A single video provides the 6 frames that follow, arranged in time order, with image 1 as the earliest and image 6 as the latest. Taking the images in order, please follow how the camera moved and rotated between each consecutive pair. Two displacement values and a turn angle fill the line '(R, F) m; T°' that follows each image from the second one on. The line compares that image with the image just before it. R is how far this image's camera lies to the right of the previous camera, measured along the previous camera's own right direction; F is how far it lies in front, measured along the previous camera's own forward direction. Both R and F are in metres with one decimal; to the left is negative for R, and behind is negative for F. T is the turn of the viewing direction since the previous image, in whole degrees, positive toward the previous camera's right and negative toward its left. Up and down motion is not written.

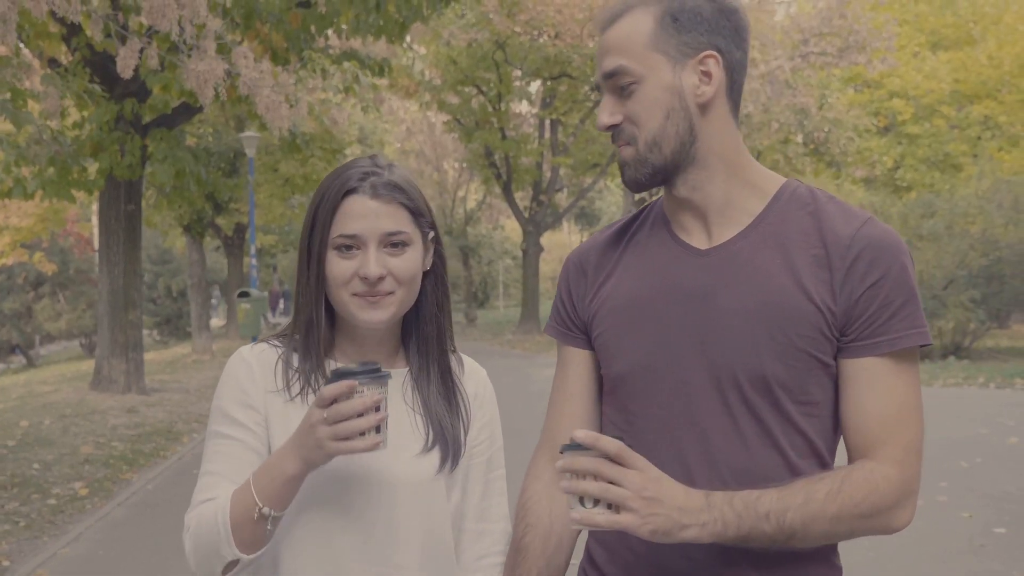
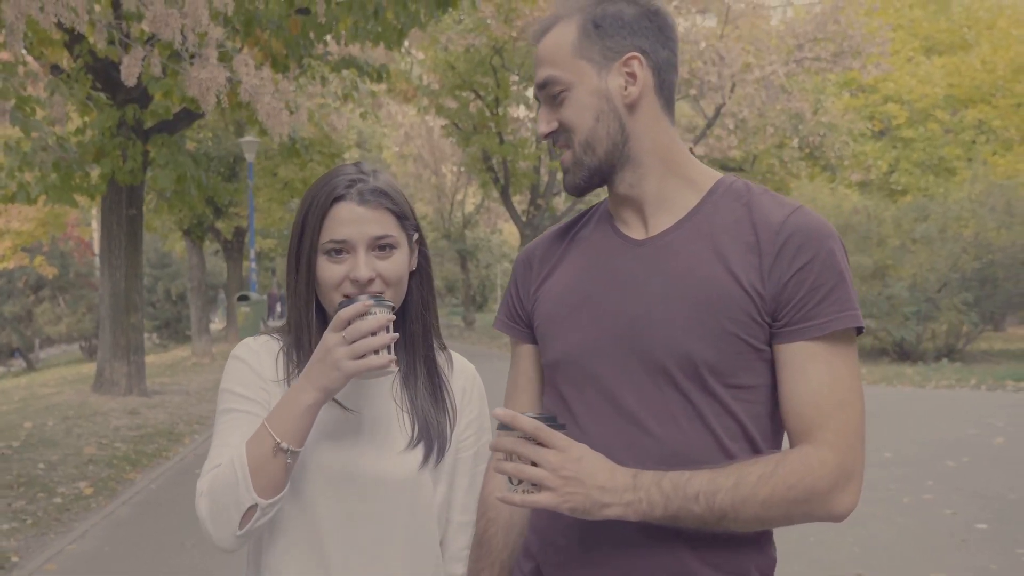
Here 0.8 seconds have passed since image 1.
(0.0, -0.2) m; 0°
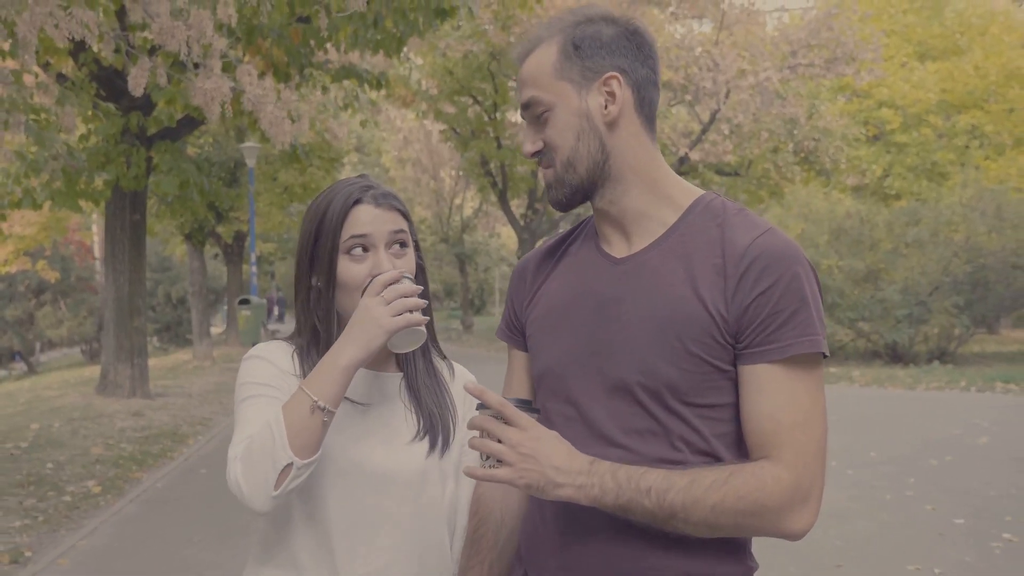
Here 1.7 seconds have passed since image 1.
(0.0, -0.3) m; 0°
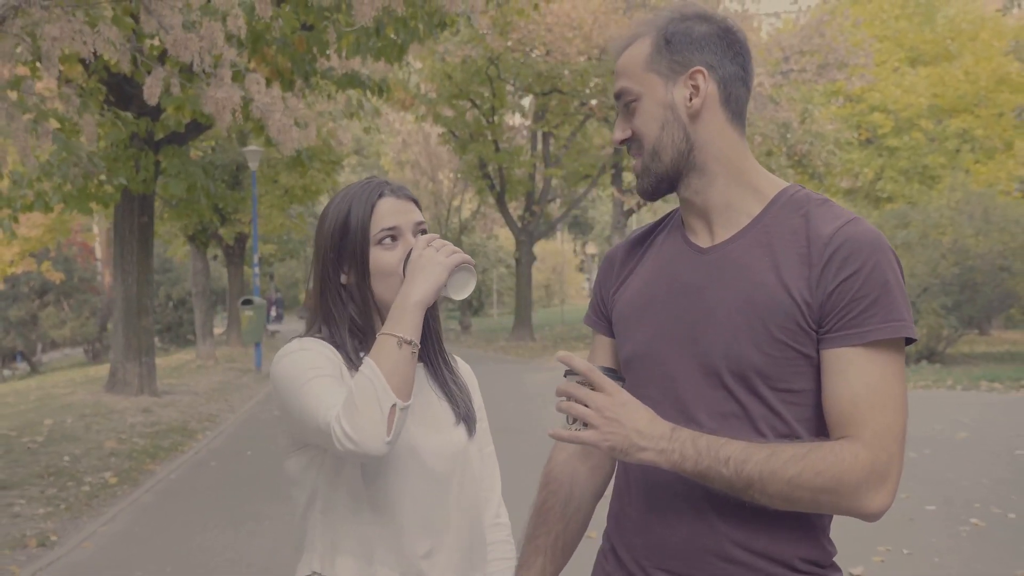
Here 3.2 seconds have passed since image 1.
(0.0, -0.4) m; 0°
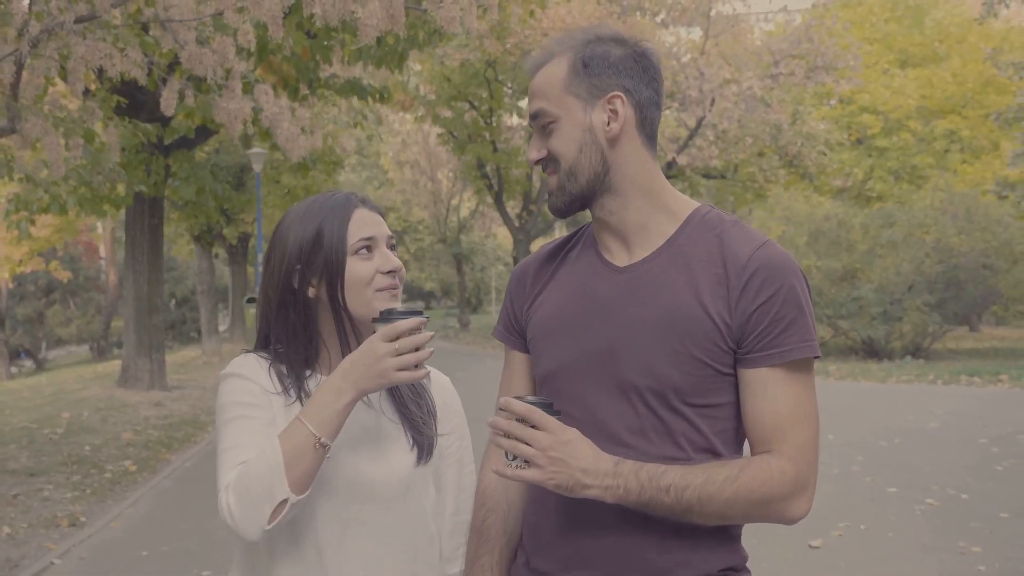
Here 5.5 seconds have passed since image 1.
(0.0, -0.6) m; 0°
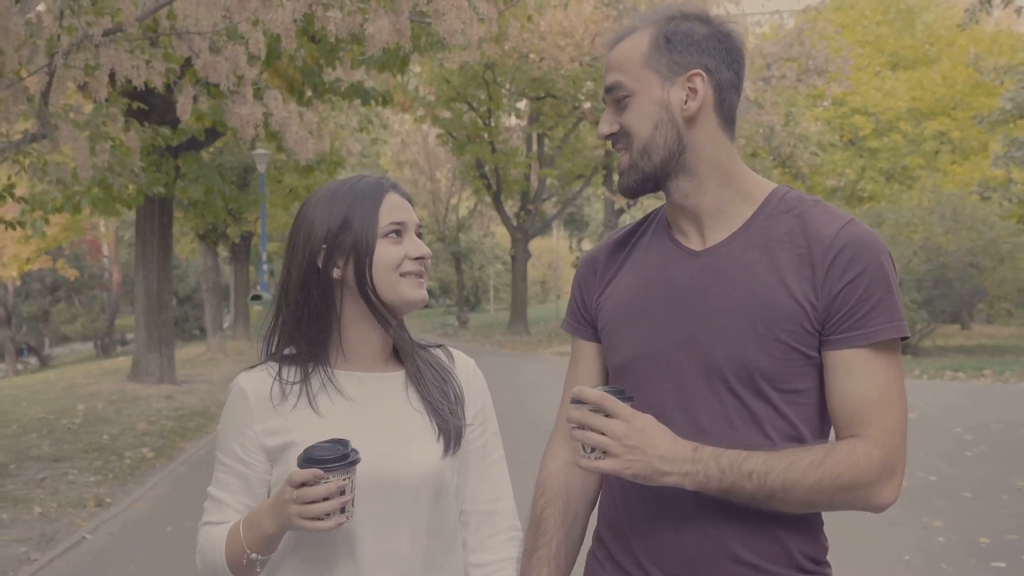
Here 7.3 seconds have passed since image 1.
(0.0, -0.6) m; 0°
